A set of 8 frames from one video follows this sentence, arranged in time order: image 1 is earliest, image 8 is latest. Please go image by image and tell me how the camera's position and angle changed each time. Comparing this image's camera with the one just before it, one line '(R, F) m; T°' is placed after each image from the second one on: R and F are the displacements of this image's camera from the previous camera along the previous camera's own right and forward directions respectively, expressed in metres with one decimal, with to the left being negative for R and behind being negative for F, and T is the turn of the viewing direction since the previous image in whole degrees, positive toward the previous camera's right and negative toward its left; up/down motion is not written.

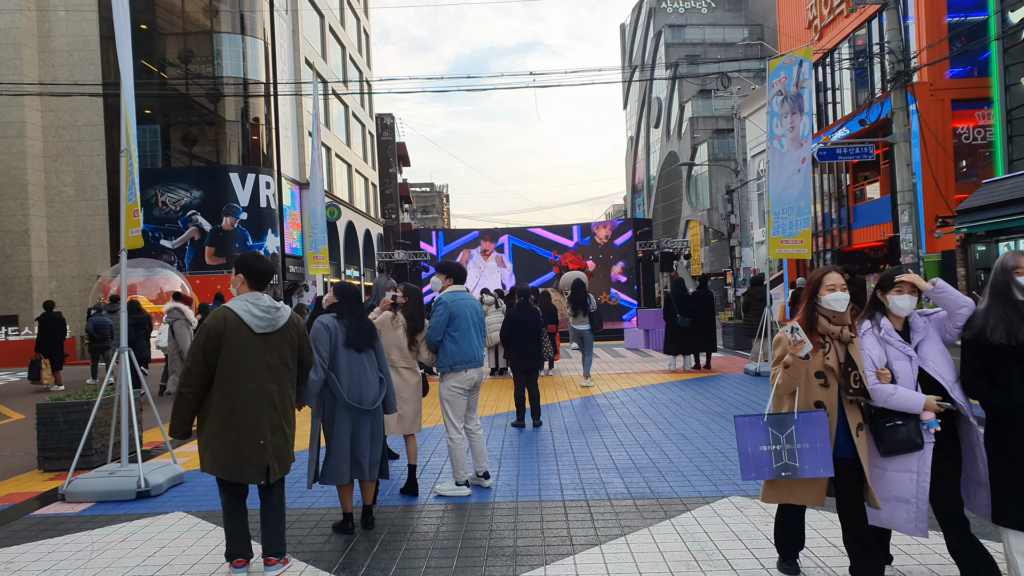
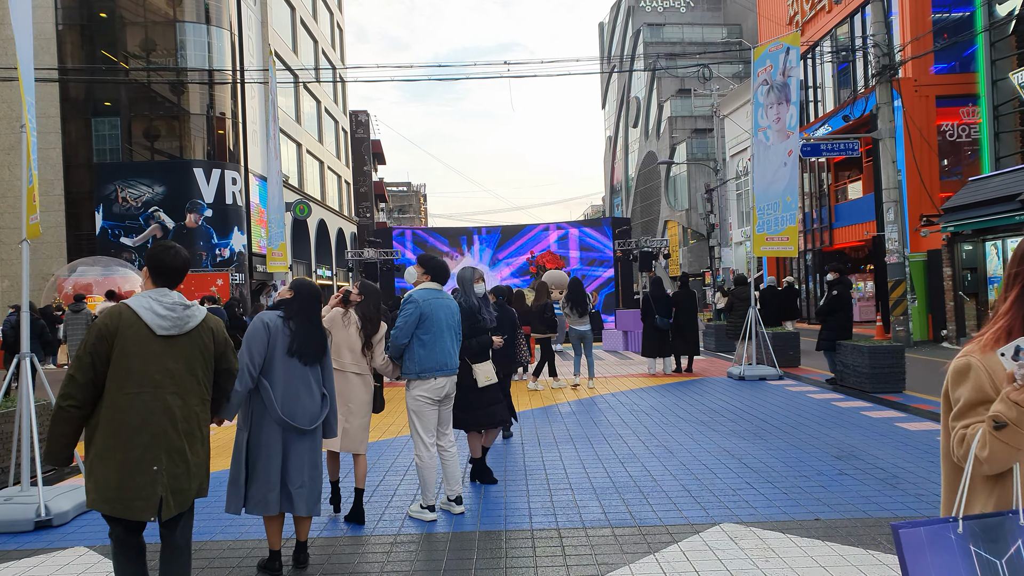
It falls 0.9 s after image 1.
(+0.1, +0.7) m; +2°
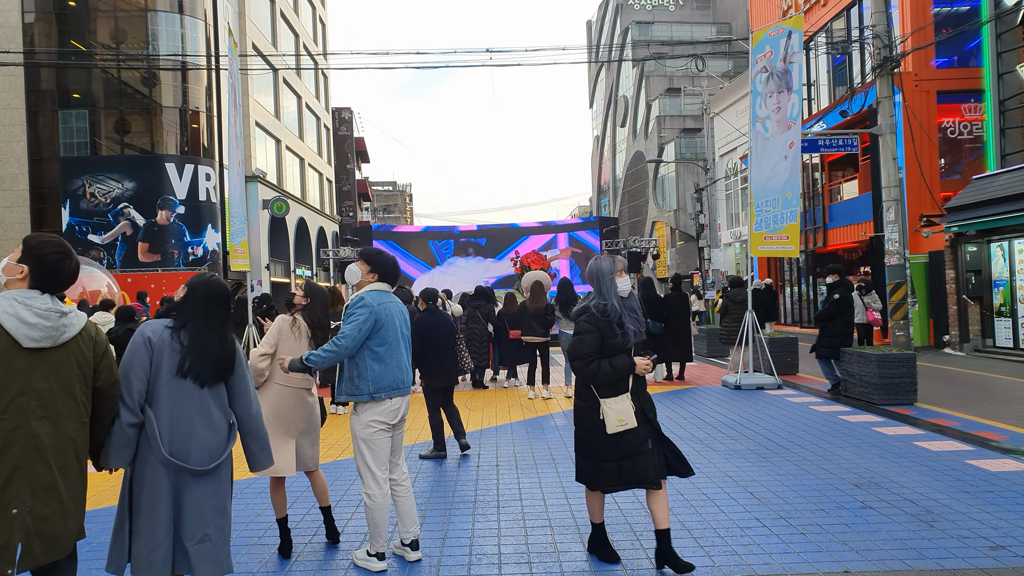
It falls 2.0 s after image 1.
(+0.1, +0.8) m; +1°
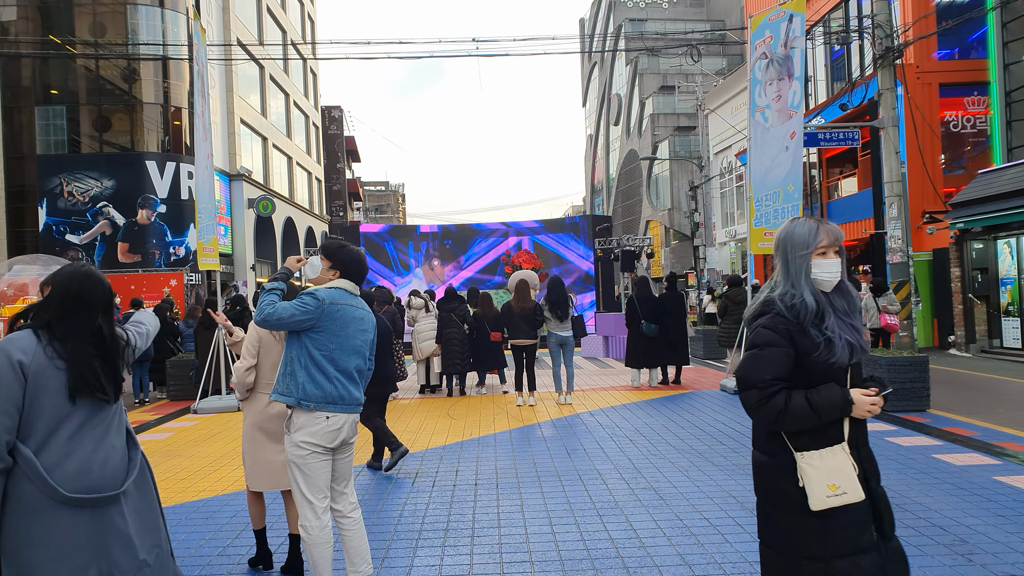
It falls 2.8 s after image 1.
(+0.1, +0.6) m; 0°
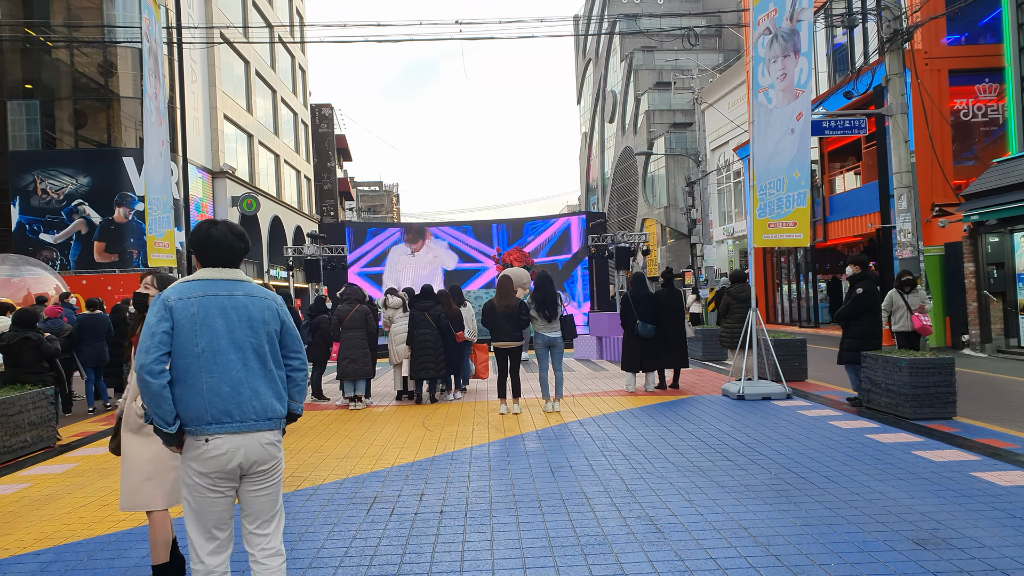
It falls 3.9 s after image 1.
(+0.2, +0.8) m; 0°
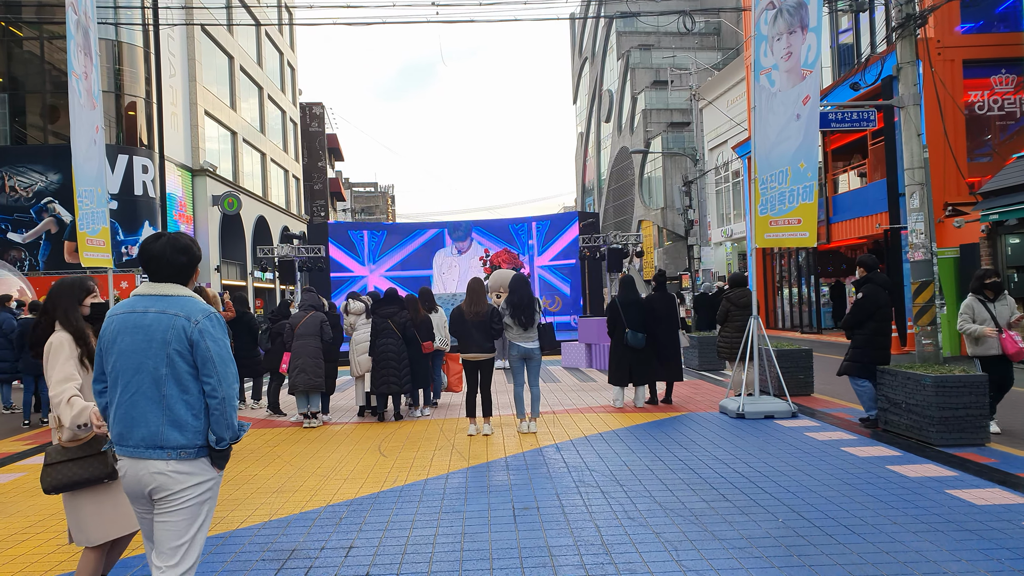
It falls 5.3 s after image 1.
(+0.3, +0.9) m; 0°
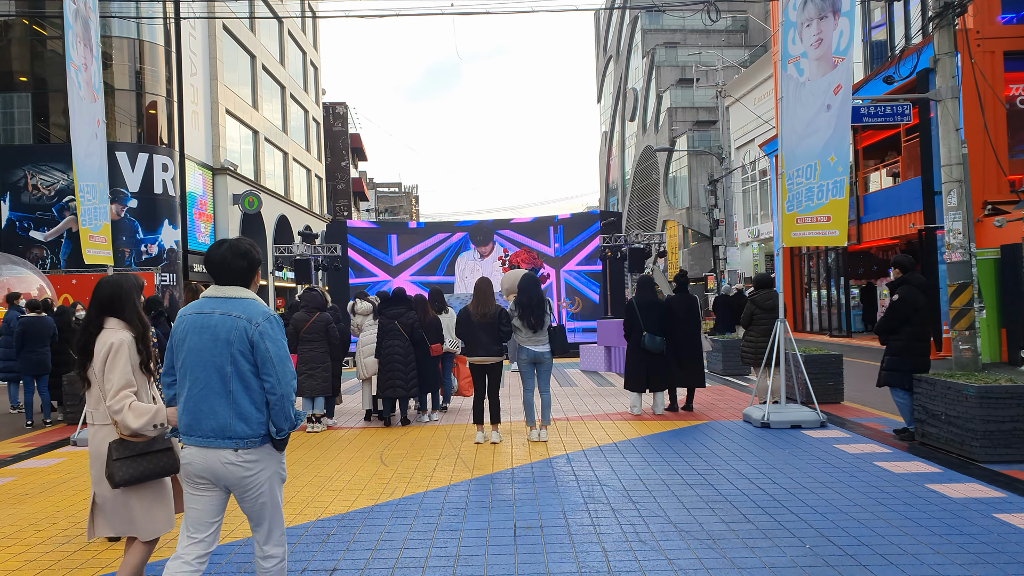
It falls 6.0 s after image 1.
(+0.1, +0.4) m; -2°
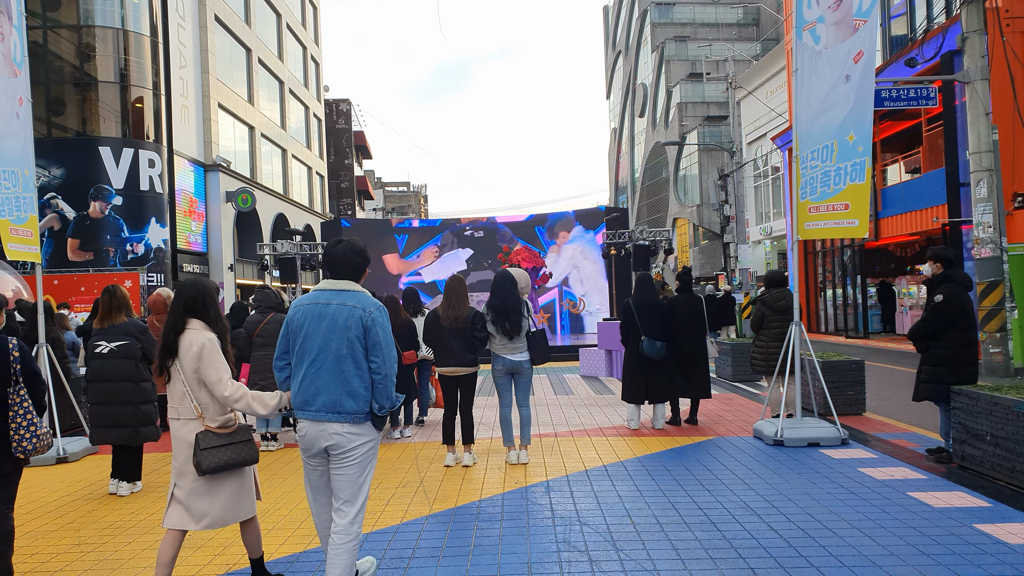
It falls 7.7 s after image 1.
(+0.3, +0.9) m; -1°
